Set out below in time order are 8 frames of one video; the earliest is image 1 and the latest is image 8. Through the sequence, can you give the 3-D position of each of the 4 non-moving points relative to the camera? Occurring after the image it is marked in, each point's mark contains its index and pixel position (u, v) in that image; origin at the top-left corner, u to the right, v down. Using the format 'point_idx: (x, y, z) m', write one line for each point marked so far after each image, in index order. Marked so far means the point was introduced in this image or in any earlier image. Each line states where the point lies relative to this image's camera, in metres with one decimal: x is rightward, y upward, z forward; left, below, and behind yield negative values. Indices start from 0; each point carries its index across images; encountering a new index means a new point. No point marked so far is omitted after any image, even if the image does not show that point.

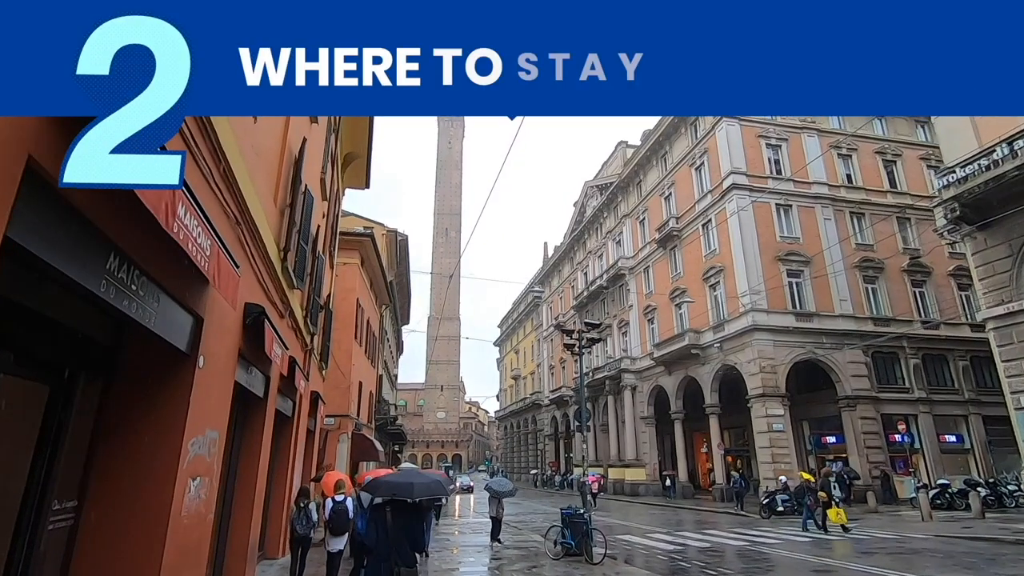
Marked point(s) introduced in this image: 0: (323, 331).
0: (-4.6, -1.1, +13.7) m
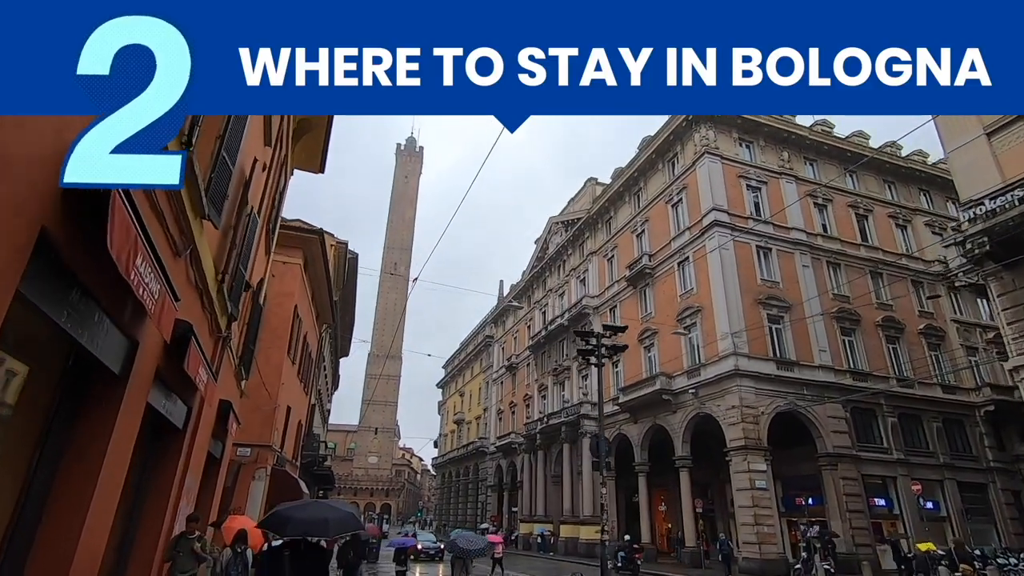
0: (-4.9, -0.7, +10.5) m
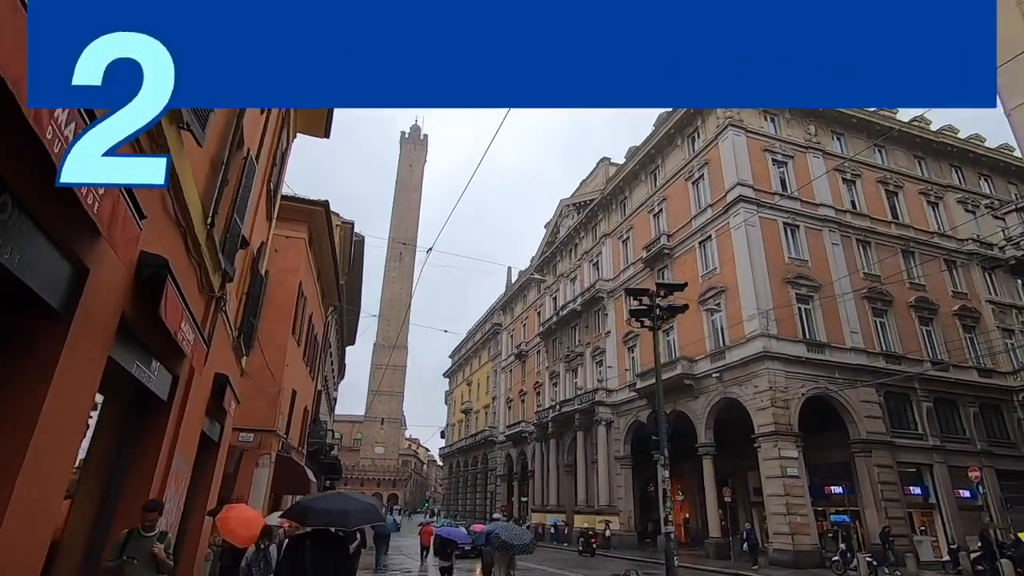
0: (-4.4, -0.1, +9.3) m
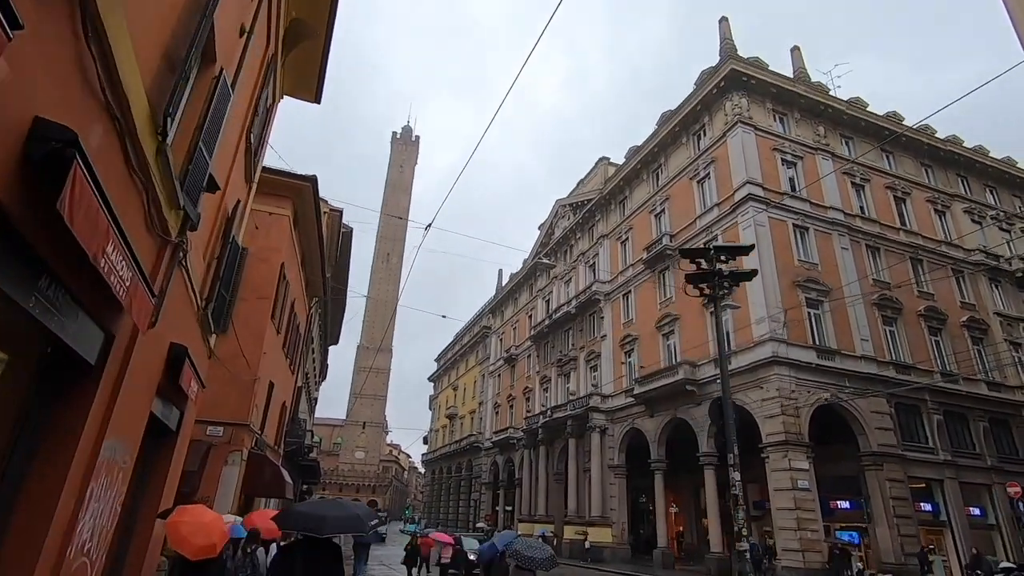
0: (-4.2, +0.4, +7.9) m
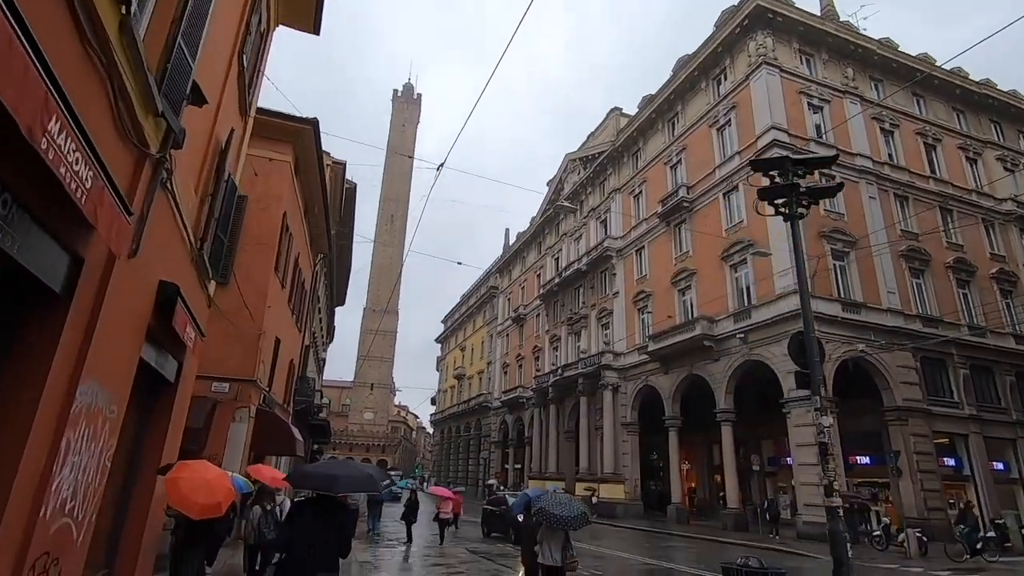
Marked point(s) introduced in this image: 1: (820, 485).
0: (-3.8, +1.2, +7.1) m
1: (+9.7, -6.2, +18.4) m
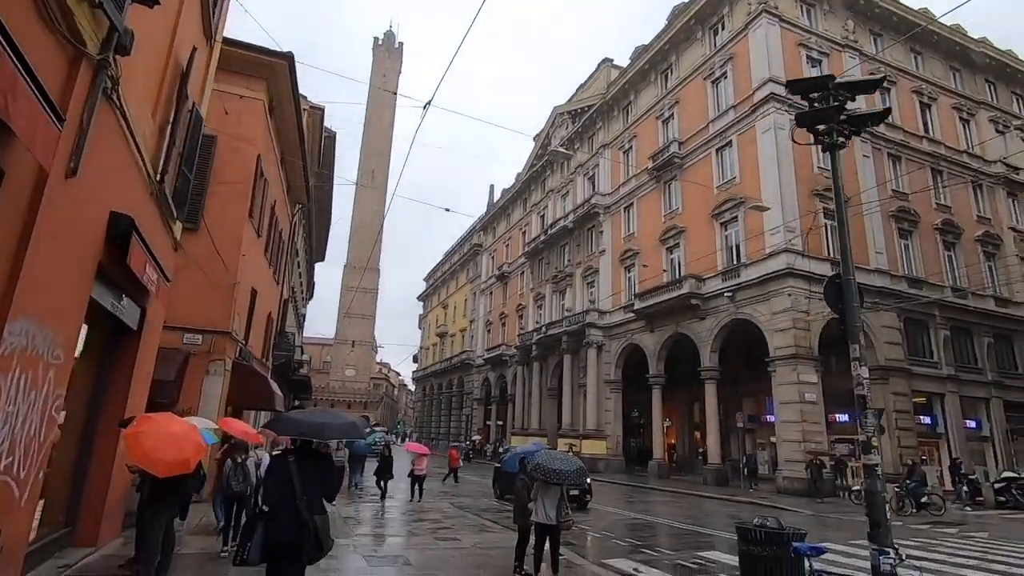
0: (-3.9, +1.8, +6.3) m
1: (+9.2, -4.8, +18.5) m
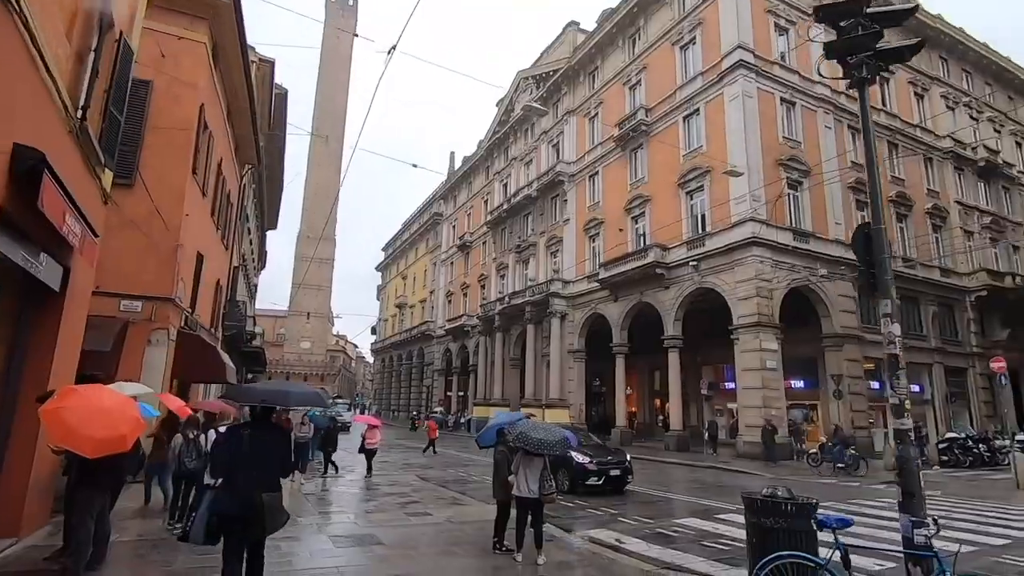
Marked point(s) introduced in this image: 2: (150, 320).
0: (-4.0, +2.3, +5.4) m
1: (+8.1, -3.8, +18.8) m
2: (-6.4, -0.6, +10.3) m
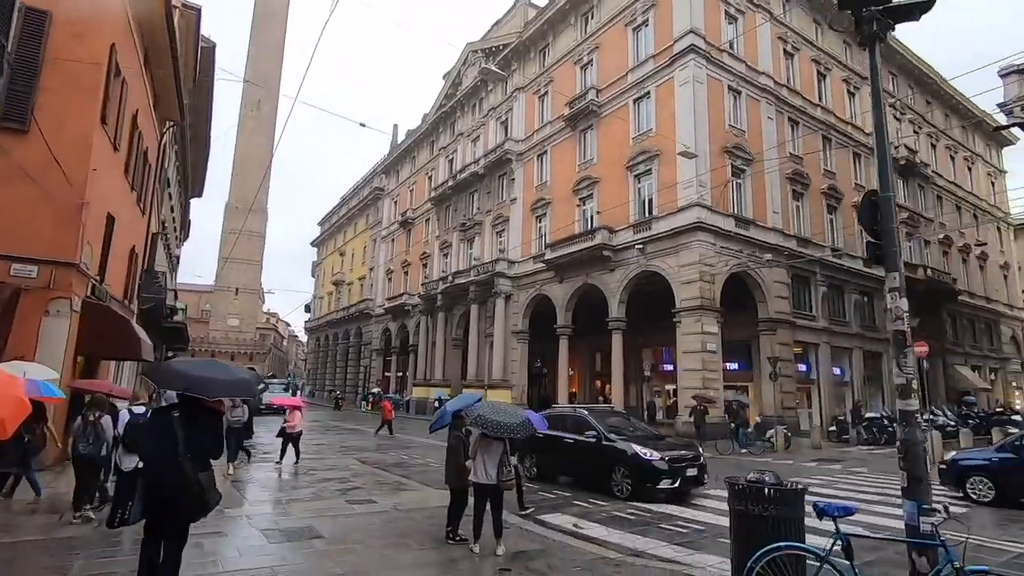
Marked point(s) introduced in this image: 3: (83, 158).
0: (-4.3, +2.6, +4.5) m
1: (+6.3, -3.3, +19.2) m
2: (-7.2, 0.0, +9.2) m
3: (-7.0, +2.1, +9.6) m
